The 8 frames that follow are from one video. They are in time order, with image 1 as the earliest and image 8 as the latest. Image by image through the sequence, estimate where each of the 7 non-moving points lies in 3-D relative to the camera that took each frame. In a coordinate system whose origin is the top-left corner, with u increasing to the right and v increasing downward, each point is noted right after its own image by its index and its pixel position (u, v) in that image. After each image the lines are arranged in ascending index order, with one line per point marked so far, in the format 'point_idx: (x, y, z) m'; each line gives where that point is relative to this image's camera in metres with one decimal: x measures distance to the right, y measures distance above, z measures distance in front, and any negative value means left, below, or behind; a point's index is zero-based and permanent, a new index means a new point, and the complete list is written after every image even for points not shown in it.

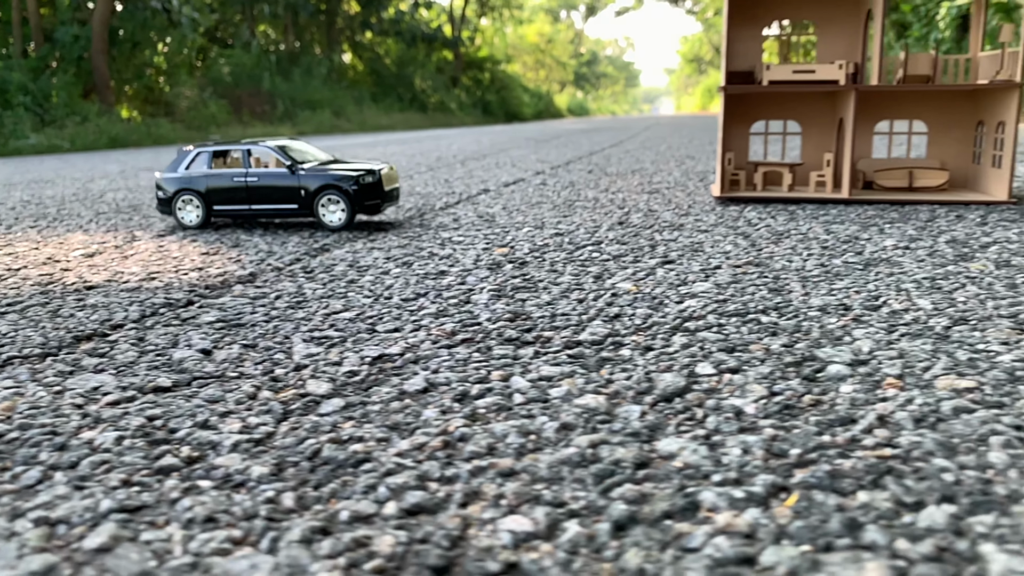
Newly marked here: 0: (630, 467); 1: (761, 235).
0: (+0.3, -0.5, +2.4) m
1: (+2.0, +0.4, +6.7) m
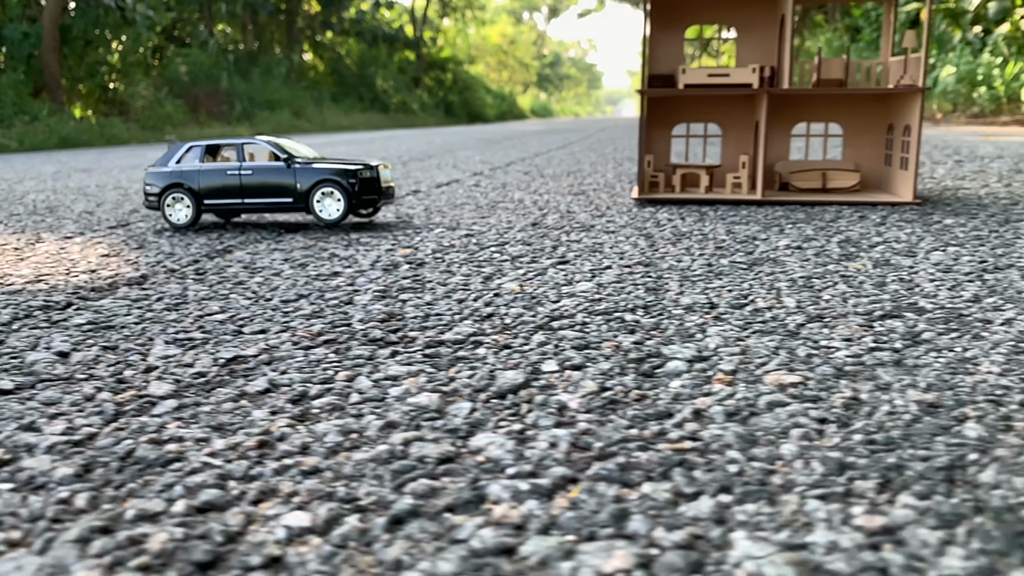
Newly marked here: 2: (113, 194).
0: (-0.2, -0.5, +2.4) m
1: (+1.3, +0.4, +6.8) m
2: (-5.3, +1.3, +11.1) m
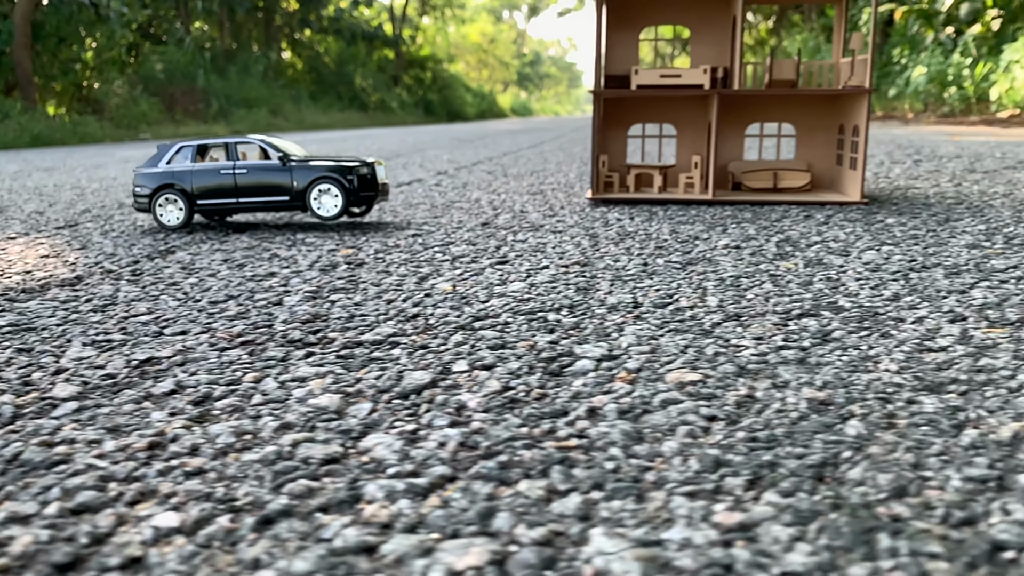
0: (-0.6, -0.5, +2.5) m
1: (+0.8, +0.4, +6.9) m
2: (-5.8, +1.2, +11.0) m
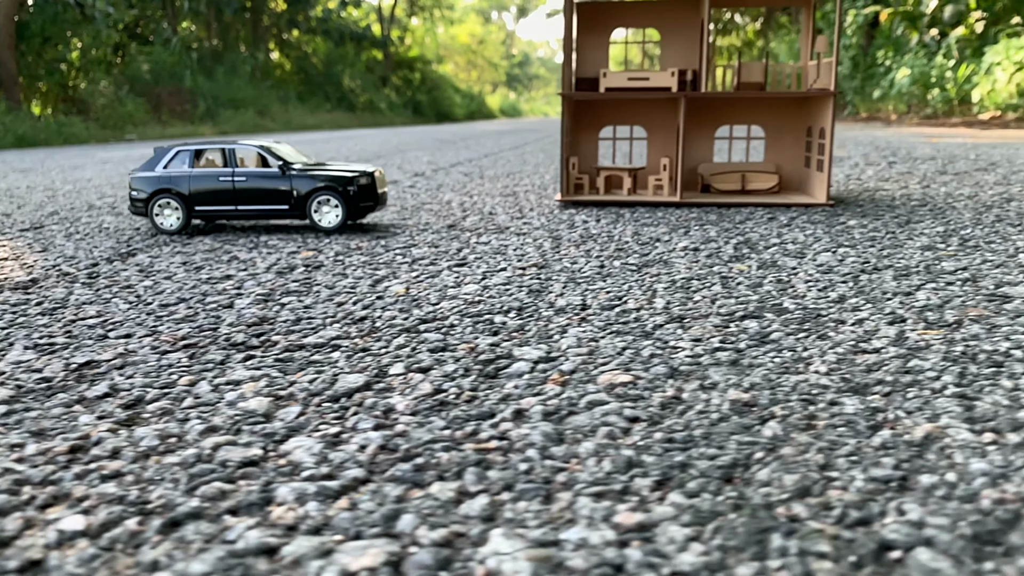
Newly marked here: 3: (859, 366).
0: (-0.8, -0.5, +2.5) m
1: (+0.5, +0.4, +6.9) m
2: (-6.2, +1.2, +11.0) m
3: (+1.4, -0.3, +3.4) m
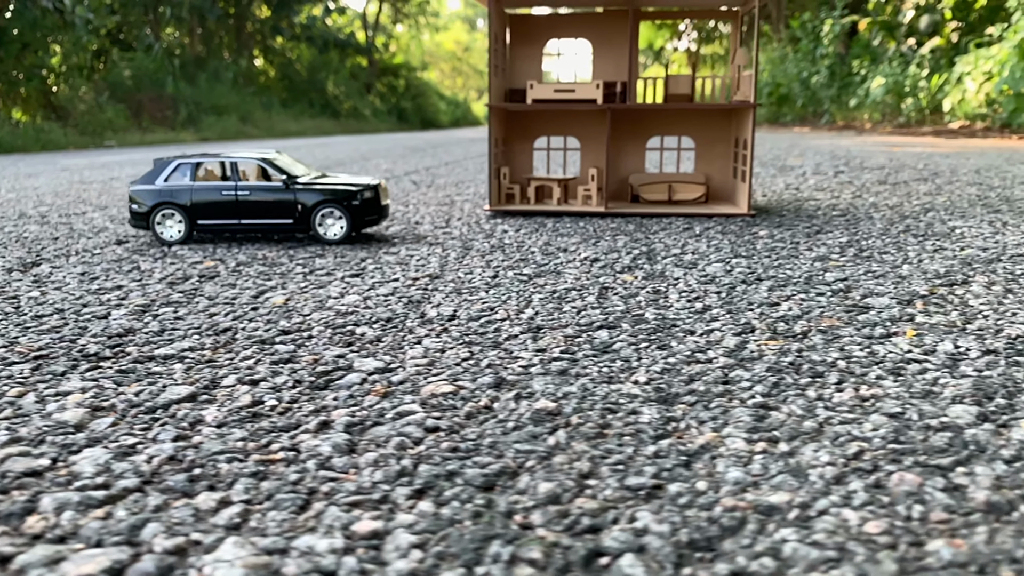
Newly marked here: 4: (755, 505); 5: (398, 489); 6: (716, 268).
0: (-1.5, -0.6, +2.6) m
1: (-0.3, +0.3, +7.0) m
2: (-7.0, +1.1, +10.9) m
3: (+0.7, -0.4, +3.5) m
4: (+0.7, -0.6, +2.3) m
5: (-0.3, -0.6, +2.5) m
6: (+1.5, +0.1, +6.0) m
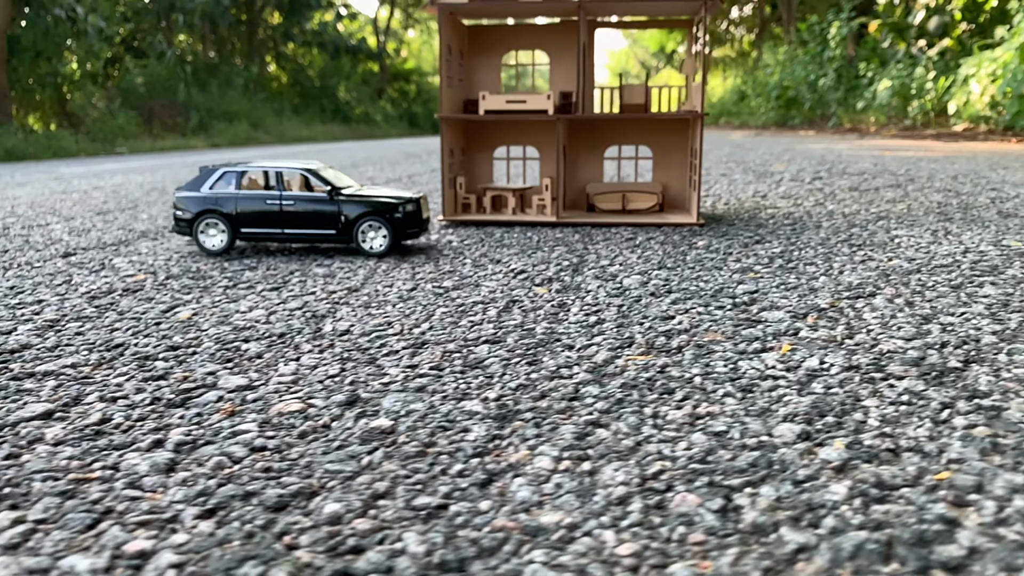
0: (-2.2, -0.7, +2.6) m
1: (-0.8, +0.2, +7.1) m
2: (-7.5, +1.0, +11.1) m
3: (+0.1, -0.5, +3.6) m
4: (0.0, -0.7, +2.4) m
5: (-1.0, -0.7, +2.5) m
6: (+0.9, +0.1, +6.0) m
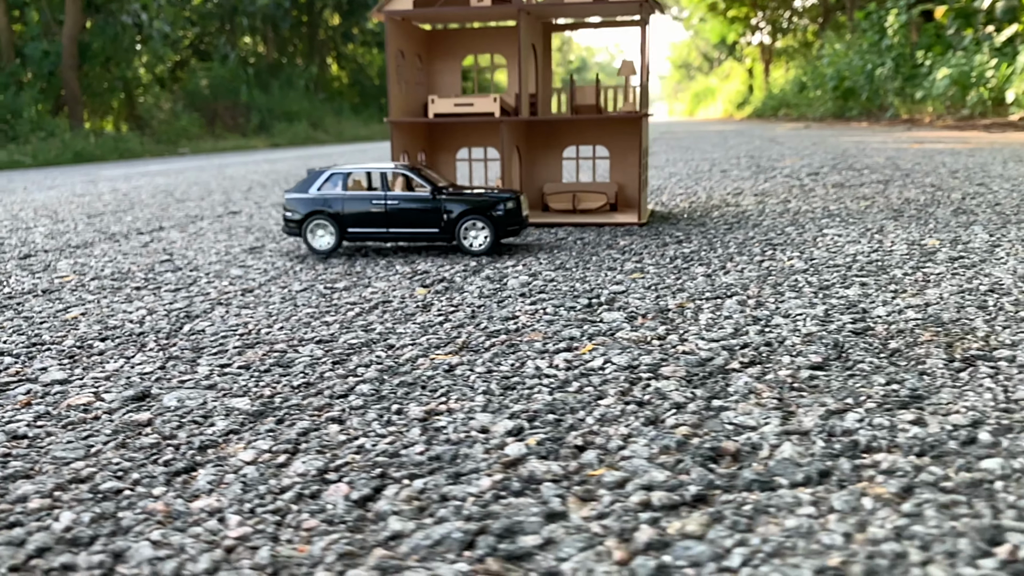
0: (-3.2, -0.7, +3.1) m
1: (-1.6, +0.2, +7.4) m
2: (-8.0, +1.0, +11.9) m
3: (-0.9, -0.5, +3.8) m
4: (-1.1, -0.7, +2.6) m
5: (-2.1, -0.7, +2.9) m
6: (+0.1, +0.1, +6.2) m
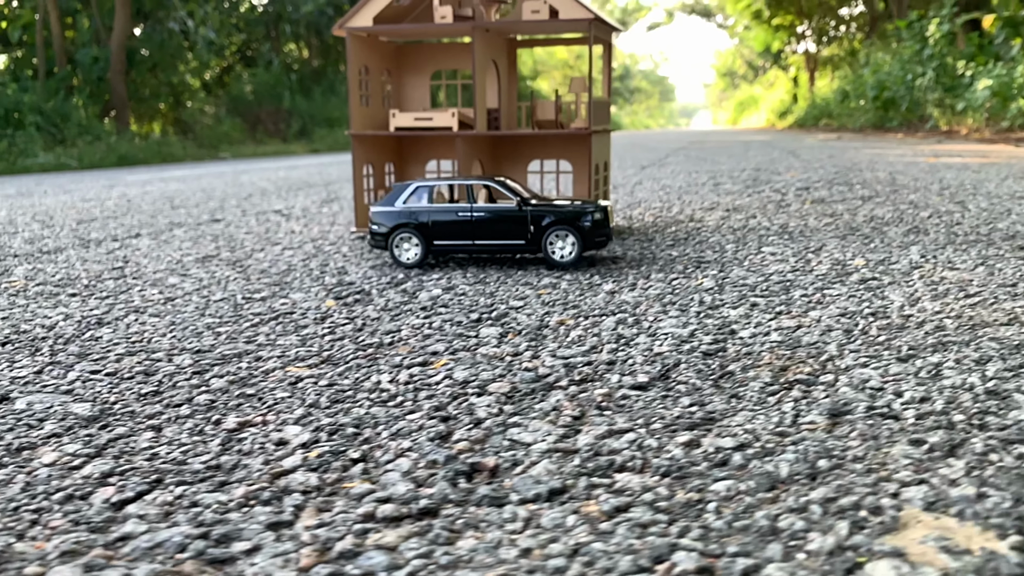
0: (-4.1, -0.7, +3.4) m
1: (-2.2, +0.1, +7.6) m
2: (-8.3, +1.0, +12.5) m
3: (-1.7, -0.5, +4.0) m
4: (-1.9, -0.8, +2.9) m
5: (-2.9, -0.7, +3.1) m
6: (-0.6, 0.0, +6.4) m
